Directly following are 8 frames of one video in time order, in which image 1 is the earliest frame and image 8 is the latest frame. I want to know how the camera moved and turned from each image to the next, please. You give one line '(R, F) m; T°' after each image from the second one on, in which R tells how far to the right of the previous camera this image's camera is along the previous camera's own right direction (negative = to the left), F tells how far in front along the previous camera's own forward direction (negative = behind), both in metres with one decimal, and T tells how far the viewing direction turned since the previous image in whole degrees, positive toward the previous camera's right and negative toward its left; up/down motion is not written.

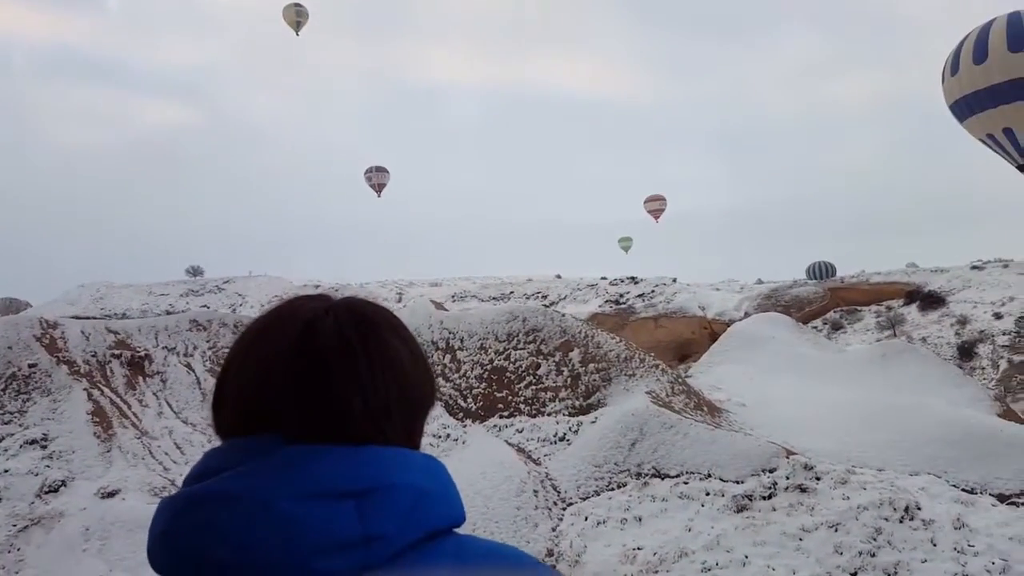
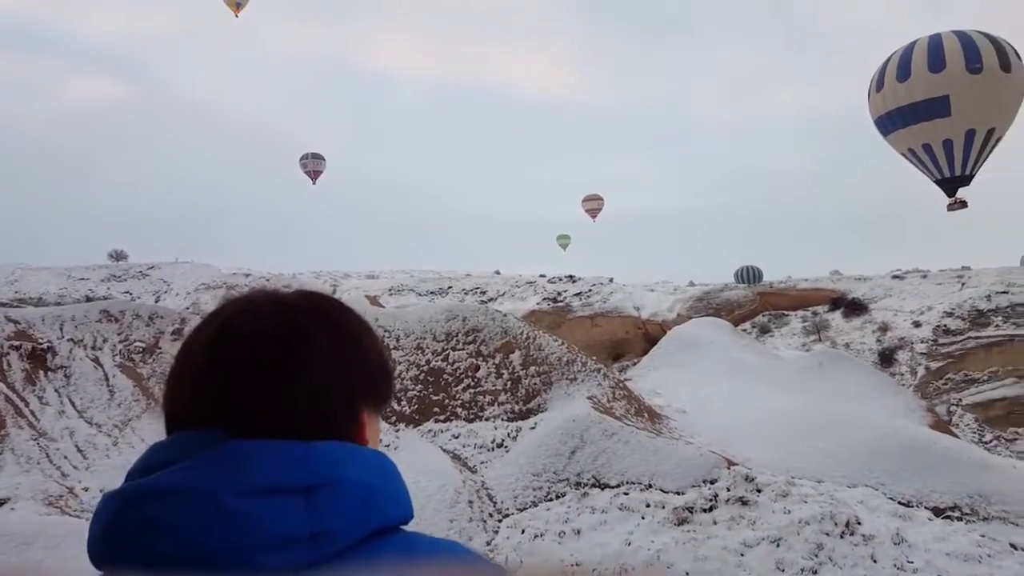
(0.0, +0.5) m; +5°
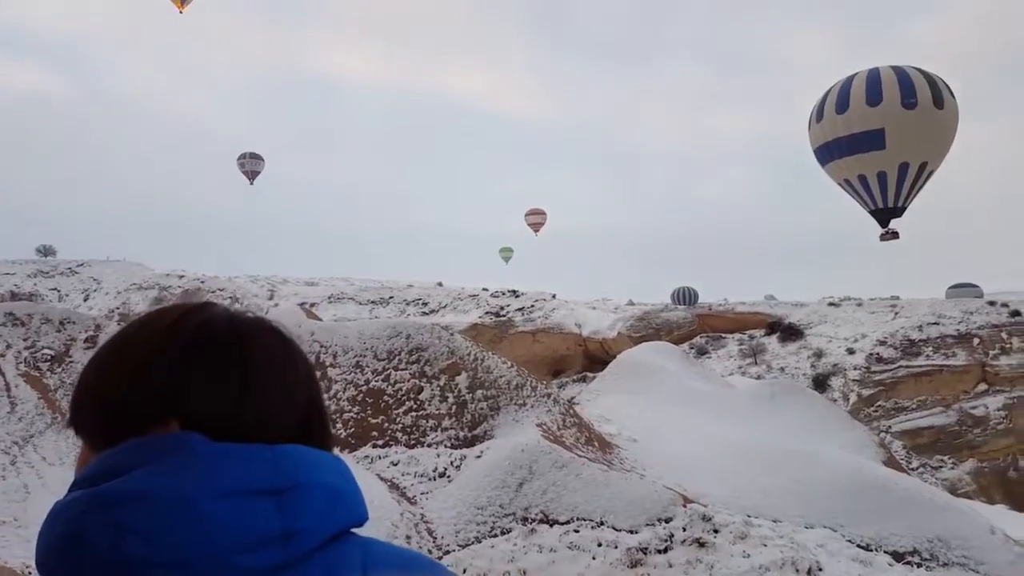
(-0.1, +0.7) m; +4°
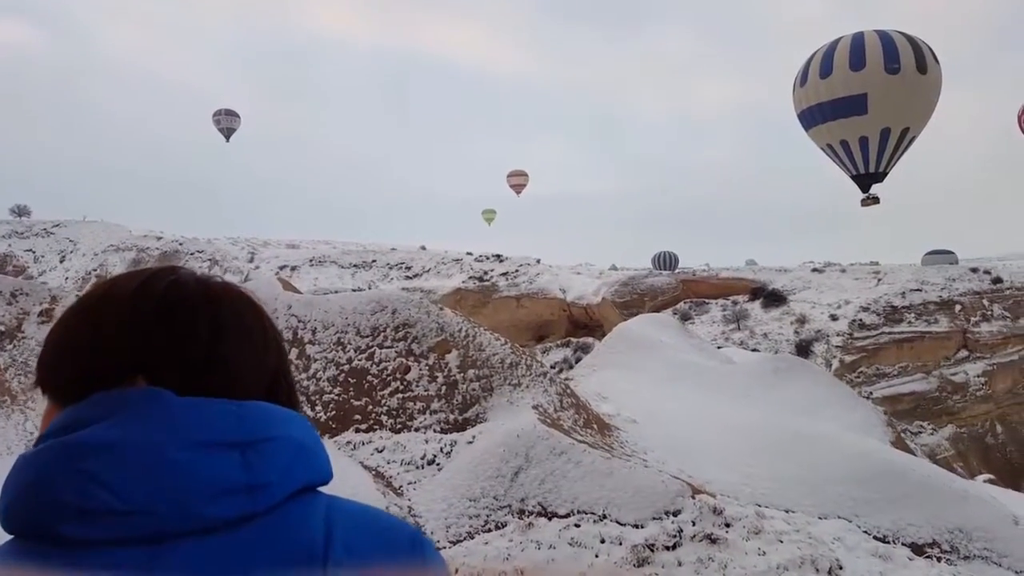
(-0.2, +0.8) m; +1°
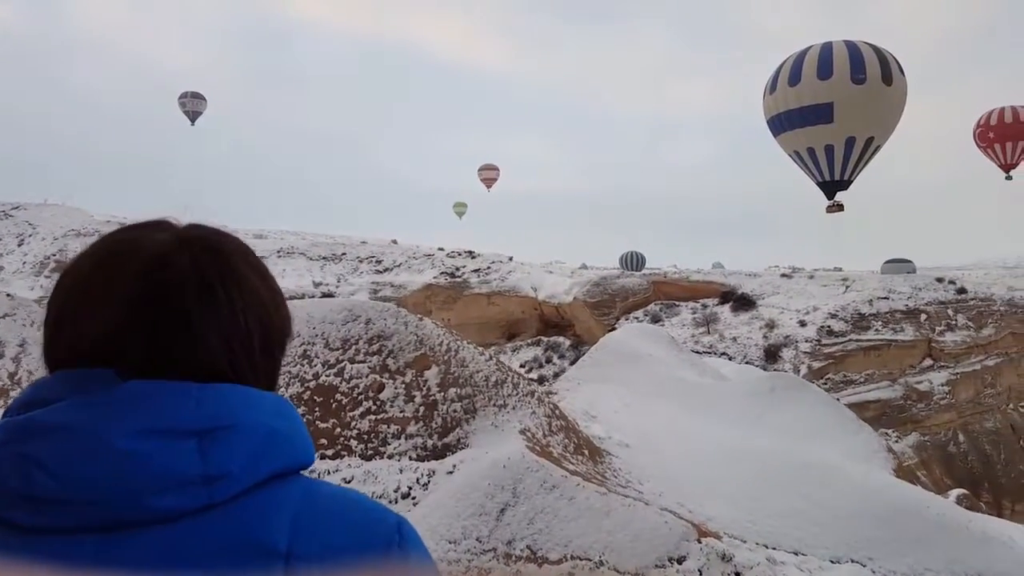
(-0.2, +0.9) m; +2°
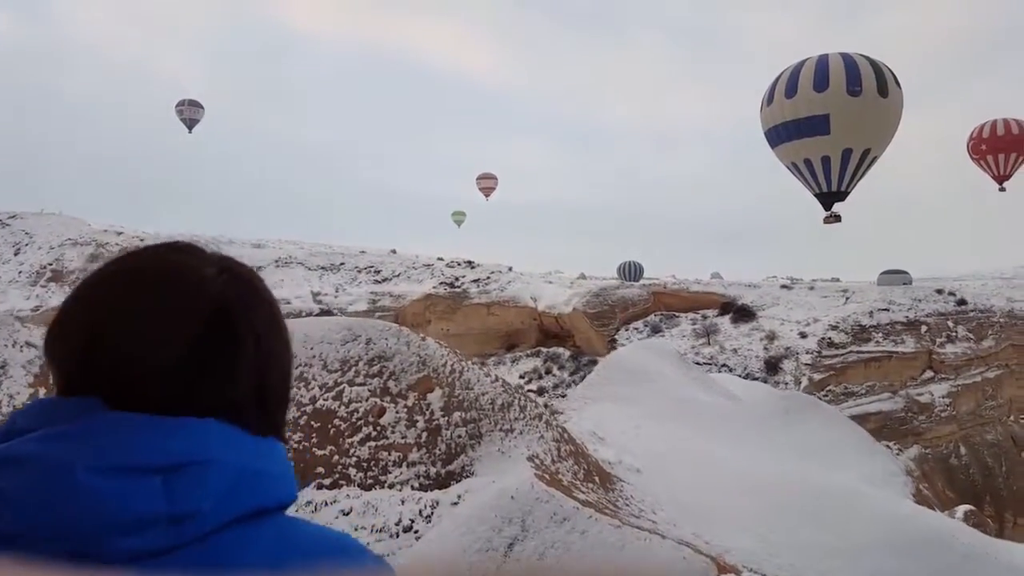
(-0.1, +0.4) m; 0°
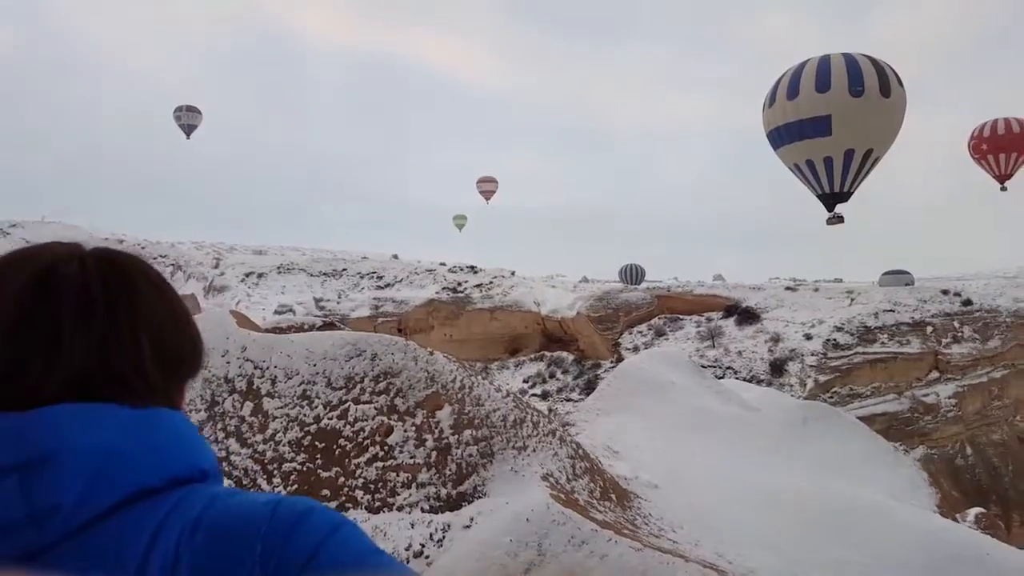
(-0.1, +0.3) m; 0°
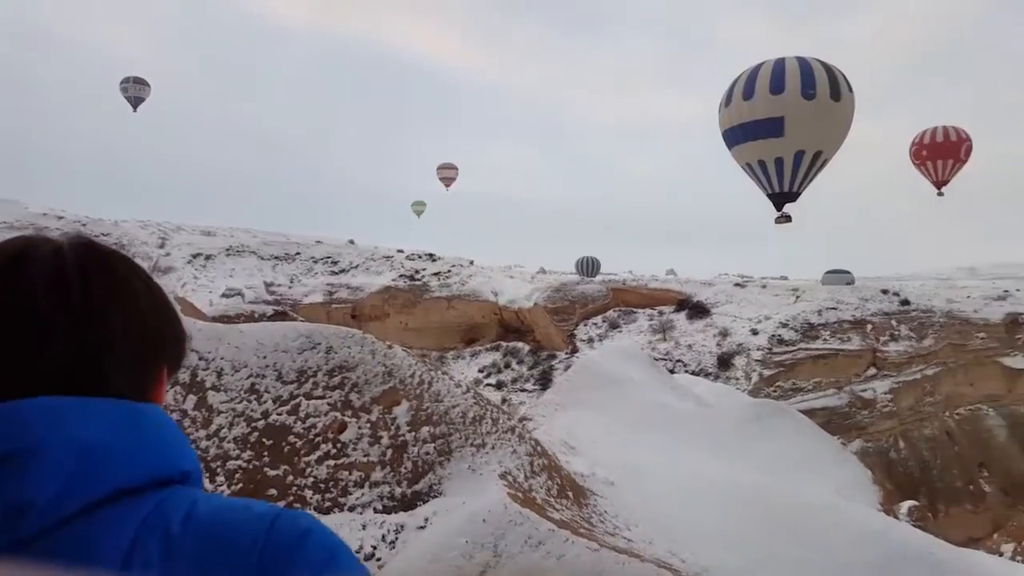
(-0.1, +0.2) m; +4°
